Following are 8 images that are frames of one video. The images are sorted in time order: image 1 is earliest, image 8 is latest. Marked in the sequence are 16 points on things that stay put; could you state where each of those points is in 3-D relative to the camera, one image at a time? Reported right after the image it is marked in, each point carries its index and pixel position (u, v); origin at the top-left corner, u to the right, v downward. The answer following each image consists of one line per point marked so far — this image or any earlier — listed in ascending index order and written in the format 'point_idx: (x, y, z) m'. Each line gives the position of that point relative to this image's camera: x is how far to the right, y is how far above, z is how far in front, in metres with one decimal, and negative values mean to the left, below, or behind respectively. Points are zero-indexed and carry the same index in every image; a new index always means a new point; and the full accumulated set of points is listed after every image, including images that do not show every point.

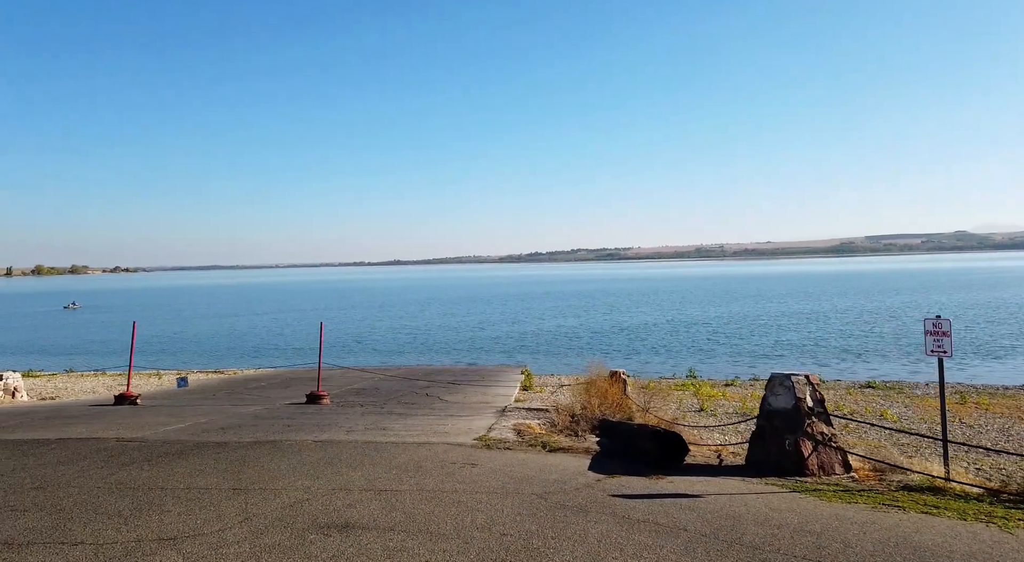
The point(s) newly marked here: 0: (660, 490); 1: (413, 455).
0: (+1.1, -1.5, +5.1) m
1: (-1.0, -1.8, +7.0) m
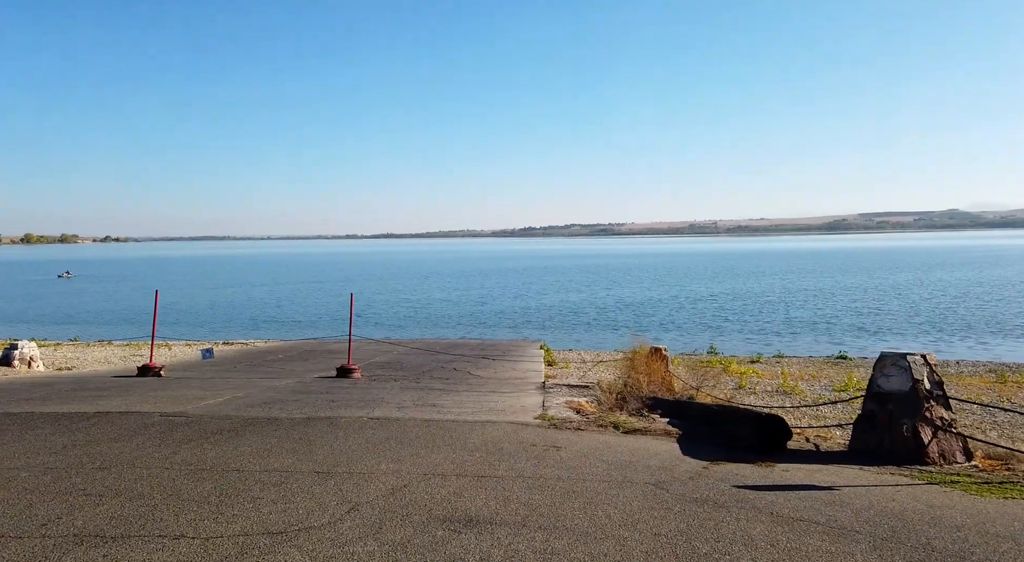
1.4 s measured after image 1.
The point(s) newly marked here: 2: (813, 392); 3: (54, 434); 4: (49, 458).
0: (+1.8, -1.3, +4.7) m
1: (-0.3, -1.5, +6.6) m
2: (+6.4, -2.3, +14.7) m
3: (-4.5, -1.5, +6.9) m
4: (-3.7, -1.4, +5.6) m
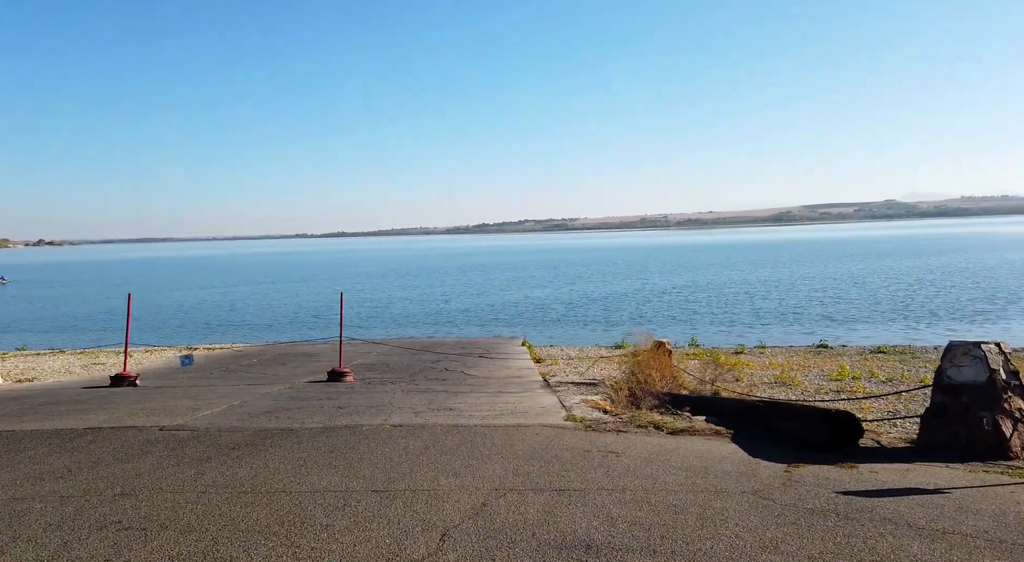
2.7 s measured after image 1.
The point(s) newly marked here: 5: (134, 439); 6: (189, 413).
0: (+2.3, -1.3, +4.4) m
1: (+0.1, -1.4, +6.2) m
2: (+6.3, -2.1, +14.6) m
3: (-4.1, -1.6, +6.2) m
4: (-3.3, -1.5, +5.0) m
5: (-3.8, -1.6, +7.0) m
6: (-4.2, -1.7, +9.0) m
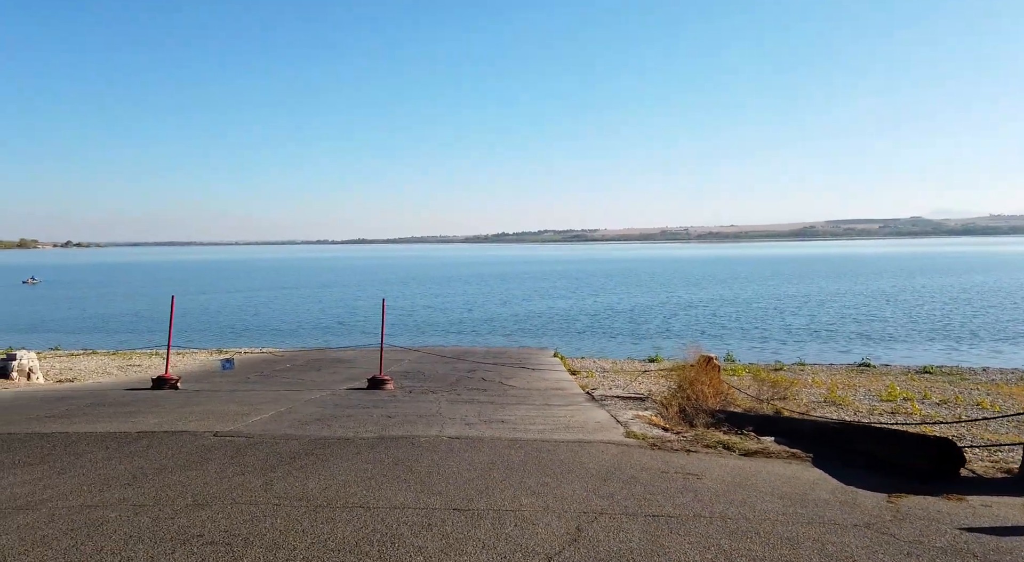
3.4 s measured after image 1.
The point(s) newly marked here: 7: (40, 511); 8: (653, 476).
0: (+2.9, -1.4, +4.1) m
1: (+0.7, -1.5, +6.0) m
2: (+7.1, -2.5, +14.2) m
3: (-3.5, -1.6, +6.1) m
4: (-2.7, -1.5, +4.9) m
5: (-3.2, -1.6, +6.9) m
6: (-3.5, -1.8, +8.9) m
7: (-3.0, -1.4, +4.4) m
8: (+1.1, -1.5, +5.2) m
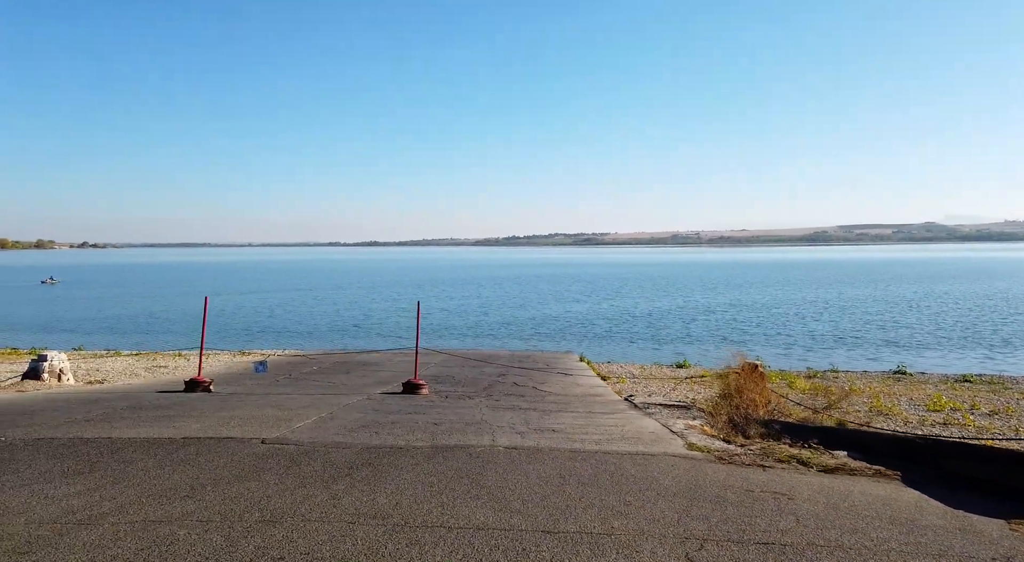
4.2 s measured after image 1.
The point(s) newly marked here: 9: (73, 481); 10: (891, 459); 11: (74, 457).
0: (+3.4, -1.4, +3.8) m
1: (+1.3, -1.6, +5.7) m
2: (+7.9, -2.6, +13.7) m
3: (-3.0, -1.6, +5.9) m
4: (-2.2, -1.5, +4.6) m
5: (-2.6, -1.6, +6.7) m
6: (-2.9, -1.8, +8.7) m
7: (-2.4, -1.5, +4.1) m
8: (+1.6, -1.5, +4.9) m
9: (-3.4, -1.6, +5.4) m
10: (+3.8, -1.8, +6.9) m
11: (-4.1, -1.6, +6.4) m
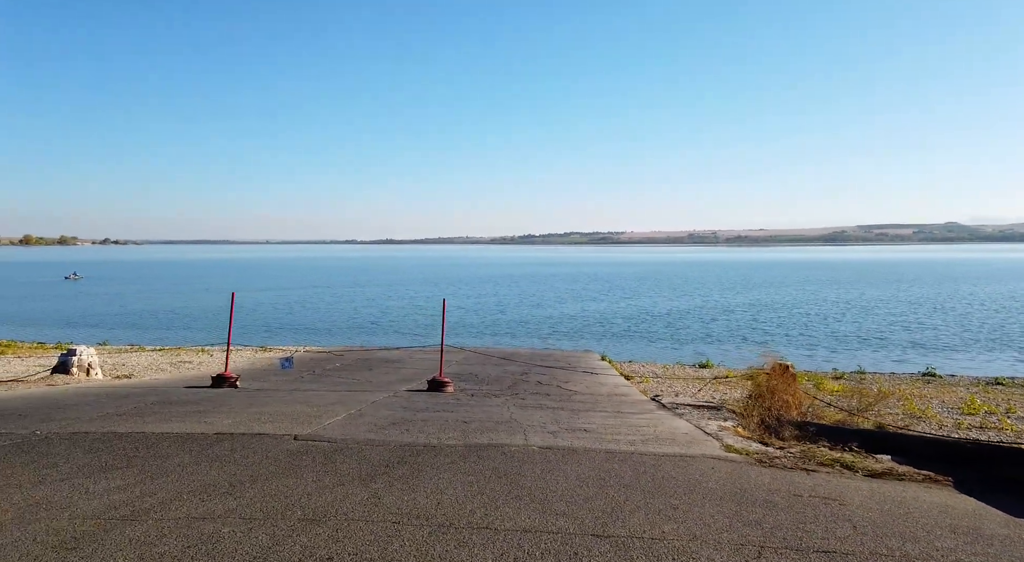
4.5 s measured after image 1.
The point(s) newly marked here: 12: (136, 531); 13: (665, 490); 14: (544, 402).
0: (+3.7, -1.4, +3.6) m
1: (+1.6, -1.6, +5.5) m
2: (+8.4, -2.6, +13.5) m
3: (-2.7, -1.5, +5.9) m
4: (-1.9, -1.5, +4.6) m
5: (-2.3, -1.6, +6.6) m
6: (-2.5, -1.8, +8.7) m
7: (-2.2, -1.4, +4.1) m
8: (+1.9, -1.5, +4.8) m
9: (-3.1, -1.5, +5.4) m
10: (+4.1, -1.8, +6.7) m
11: (-3.7, -1.6, +6.4) m
12: (-2.1, -1.4, +3.9) m
13: (+1.1, -1.5, +5.1) m
14: (+0.5, -2.1, +11.9) m
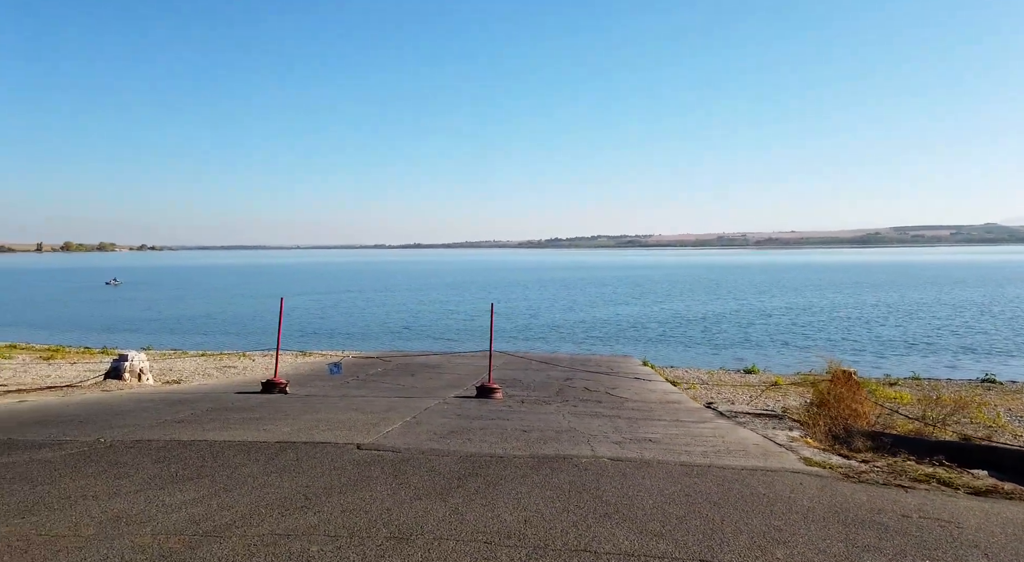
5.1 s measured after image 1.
0: (+4.2, -1.5, +3.2) m
1: (+2.2, -1.6, +5.2) m
2: (+9.3, -2.7, +12.8) m
3: (-2.0, -1.6, +5.8) m
4: (-1.3, -1.5, +4.5) m
5: (-1.6, -1.7, +6.5) m
6: (-1.7, -1.8, +8.6) m
7: (-1.6, -1.5, +4.0) m
8: (+2.5, -1.5, +4.5) m
9: (-2.5, -1.6, +5.3) m
10: (+4.8, -1.8, +6.3) m
11: (-3.1, -1.7, +6.4) m
12: (-1.6, -1.5, +3.8) m
13: (+1.7, -1.6, +4.8) m
14: (+1.4, -2.2, +11.7) m
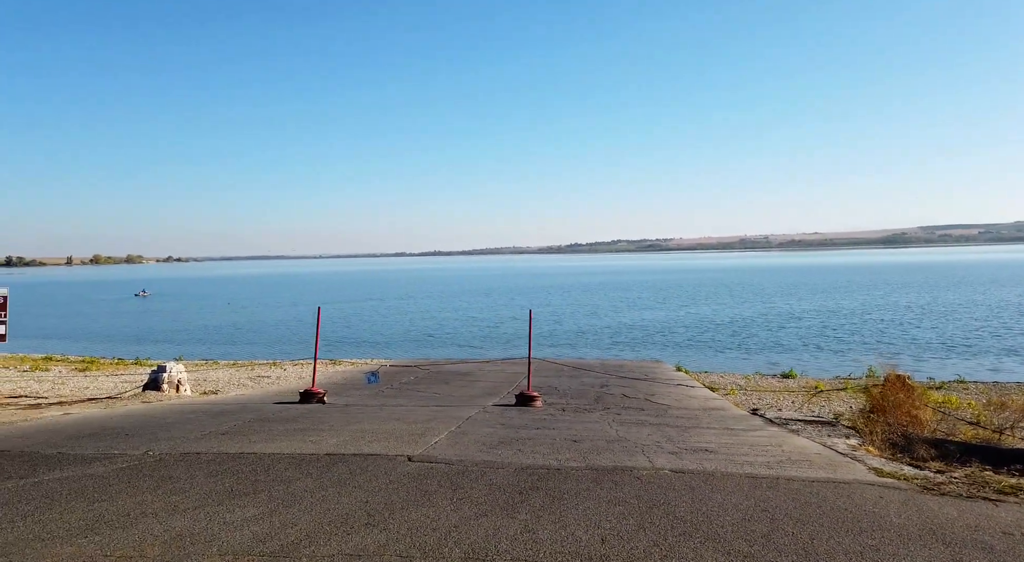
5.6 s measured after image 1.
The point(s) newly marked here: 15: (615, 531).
0: (+4.6, -1.4, +2.9) m
1: (+2.7, -1.6, +5.0) m
2: (+10.1, -2.7, +12.3) m
3: (-1.5, -1.7, +5.6) m
4: (-0.8, -1.6, +4.3) m
5: (-1.1, -1.8, +6.3) m
6: (-1.1, -1.9, +8.4) m
7: (-1.2, -1.5, +3.8) m
8: (+2.9, -1.6, +4.2) m
9: (-2.0, -1.7, +5.2) m
10: (+5.3, -1.8, +5.9) m
11: (-2.5, -1.8, +6.3) m
12: (-1.1, -1.5, +3.6) m
13: (+2.2, -1.6, +4.5) m
14: (+2.2, -2.3, +11.4) m
15: (+0.7, -1.6, +4.4) m
